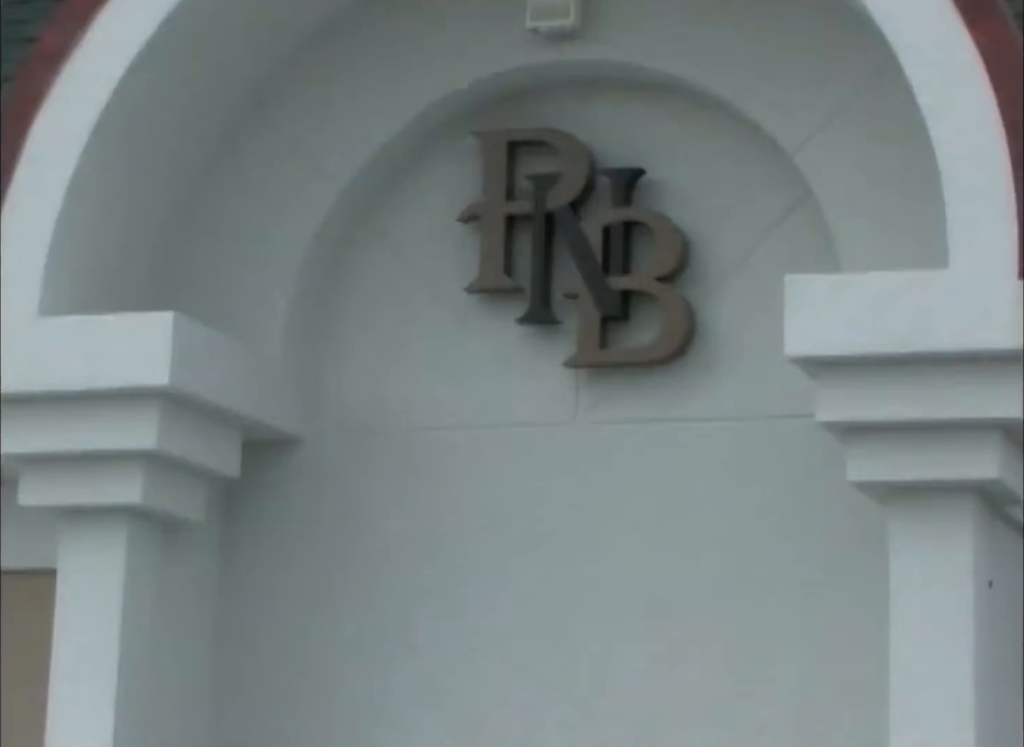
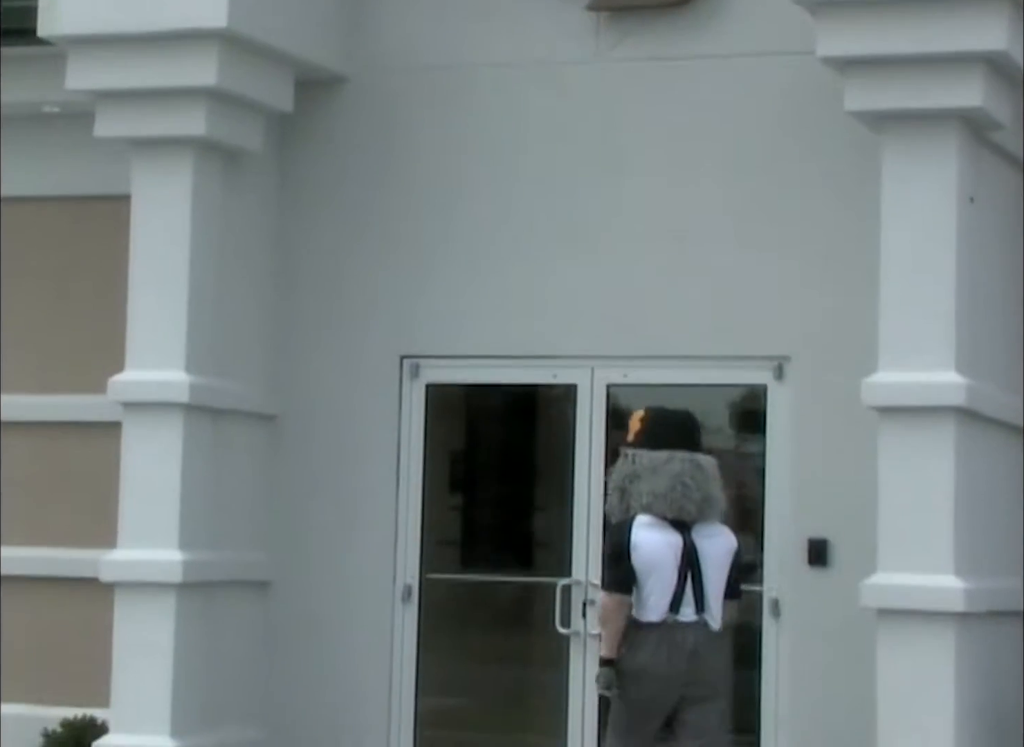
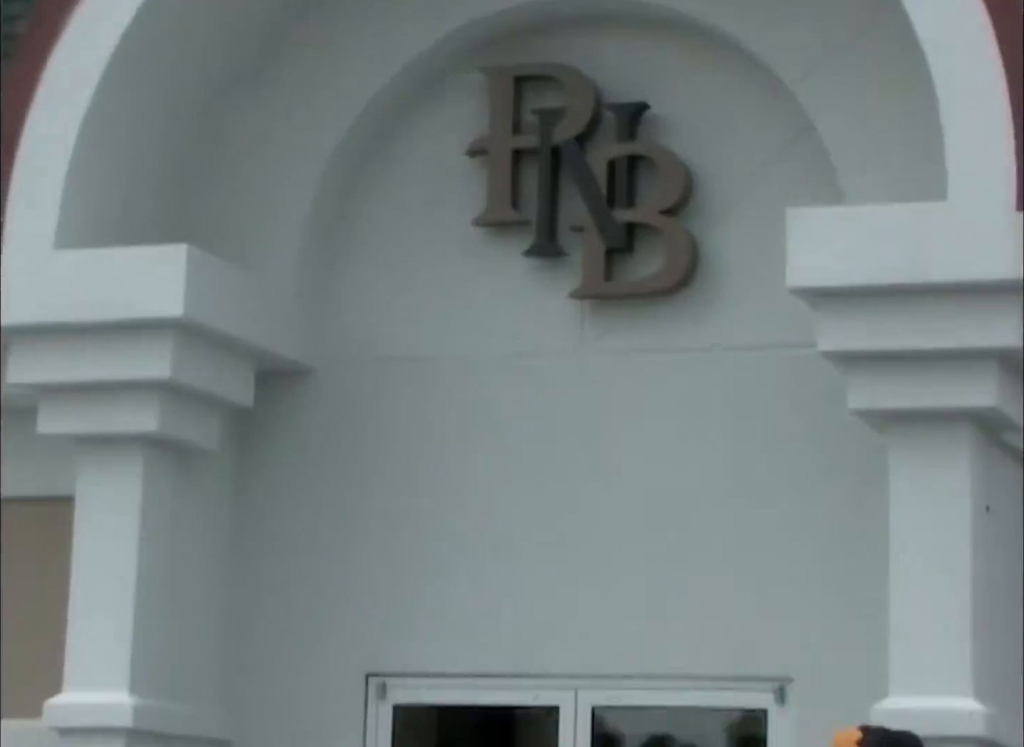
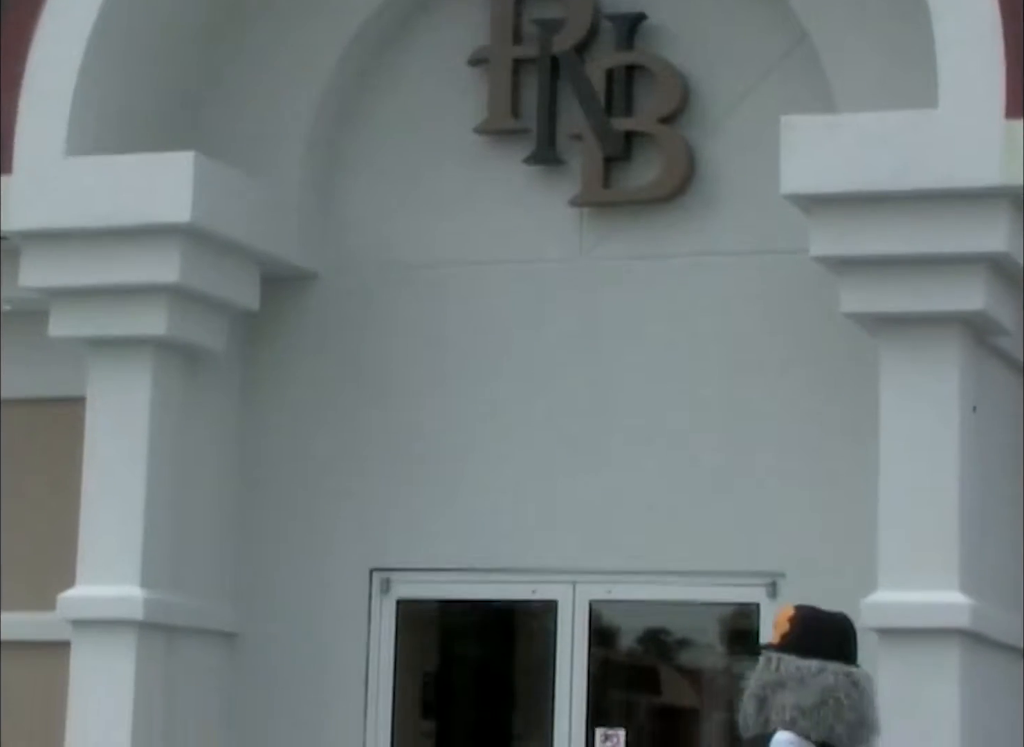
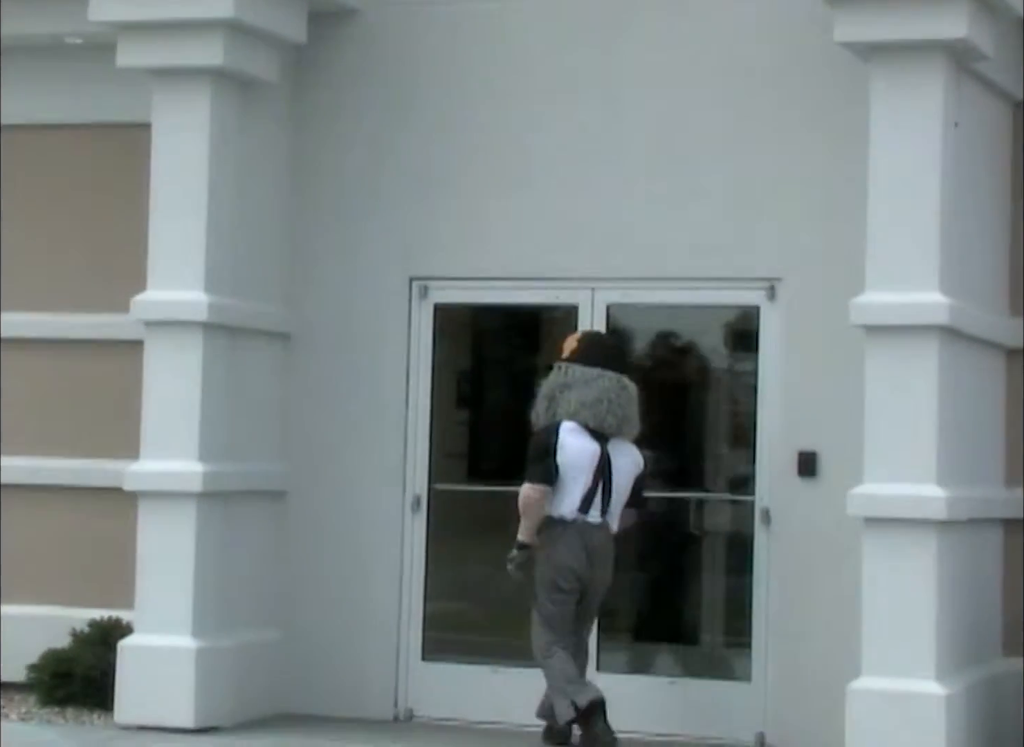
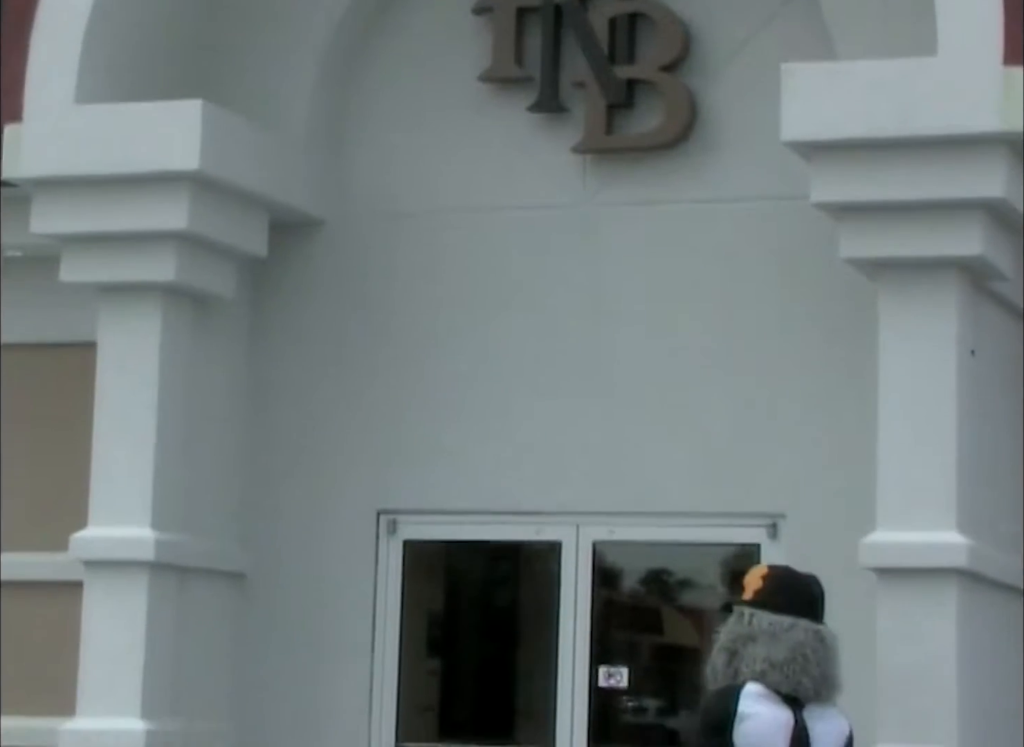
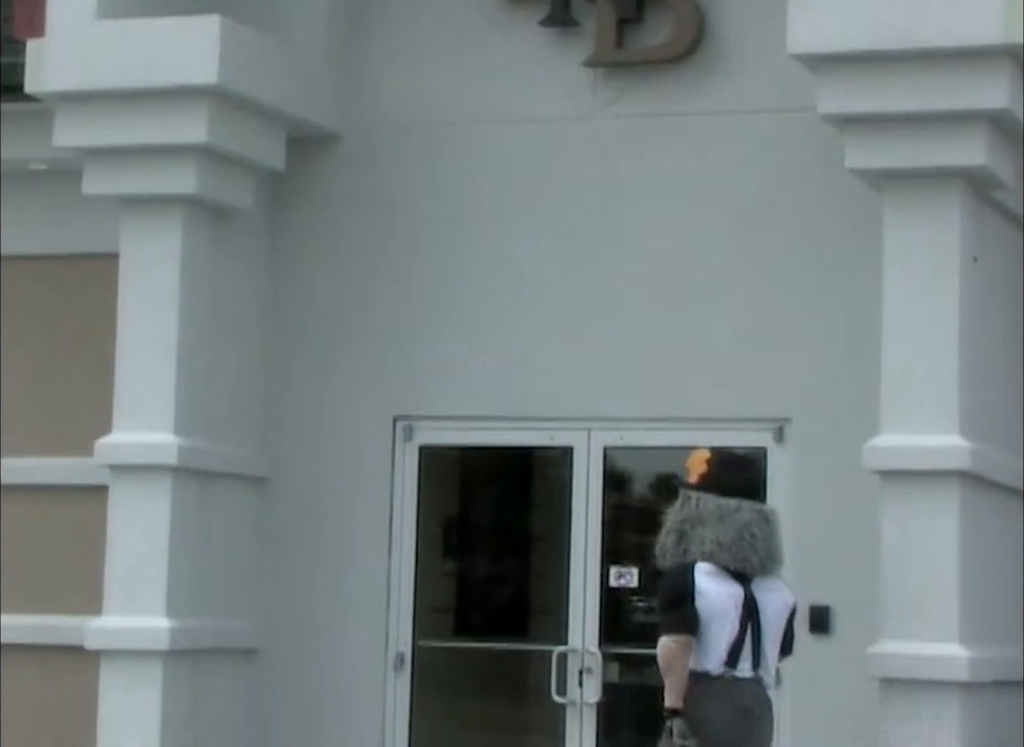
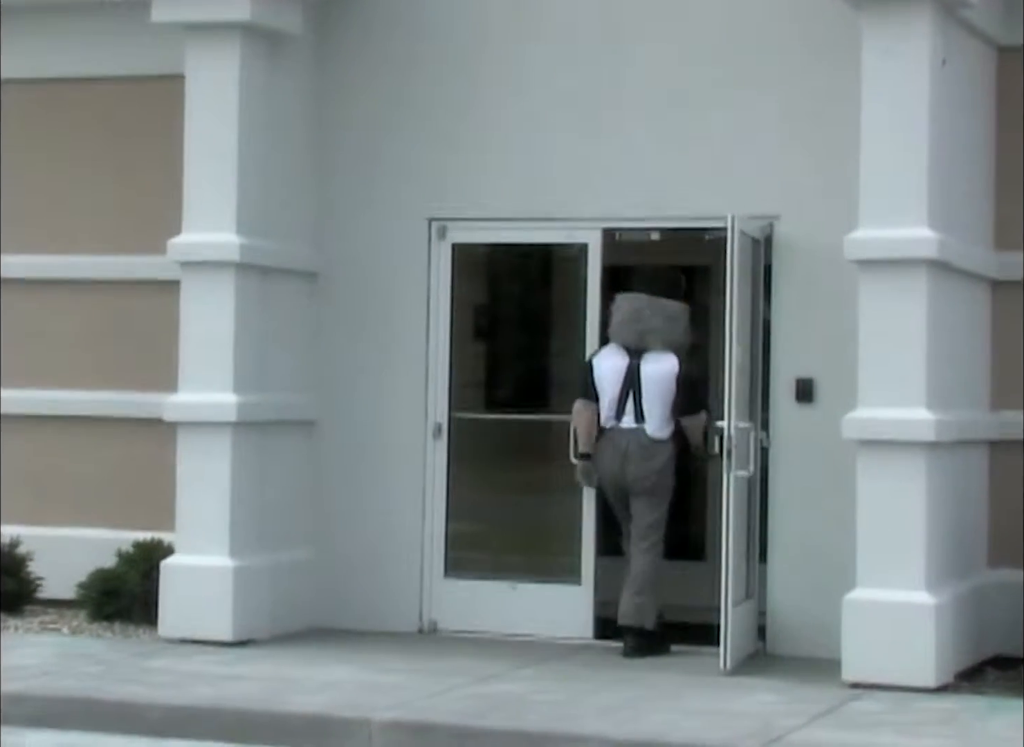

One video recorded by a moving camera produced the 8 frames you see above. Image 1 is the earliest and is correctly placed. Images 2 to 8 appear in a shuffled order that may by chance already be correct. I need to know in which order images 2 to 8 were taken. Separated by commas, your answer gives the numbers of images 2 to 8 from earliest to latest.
3, 4, 6, 7, 2, 5, 8
